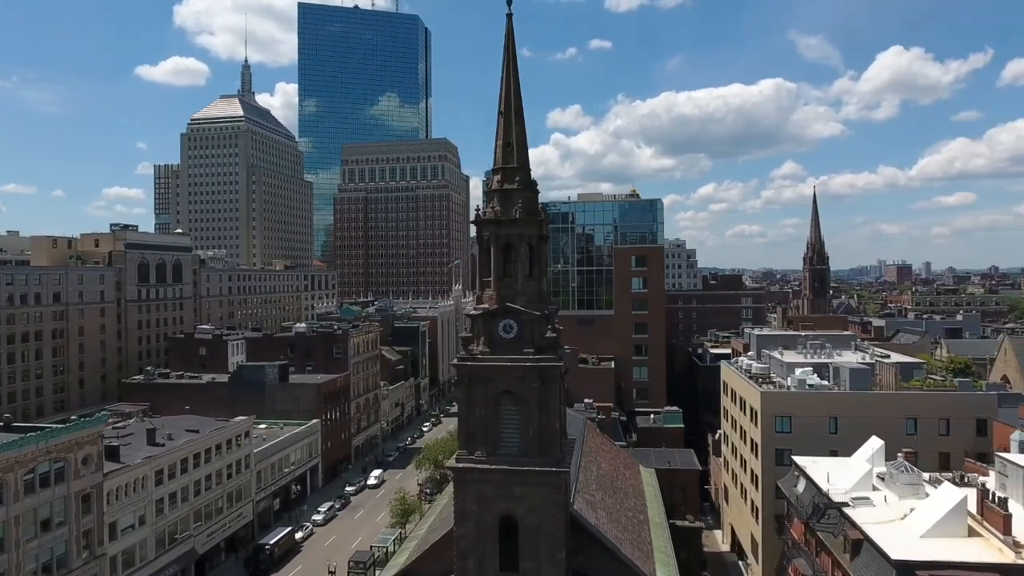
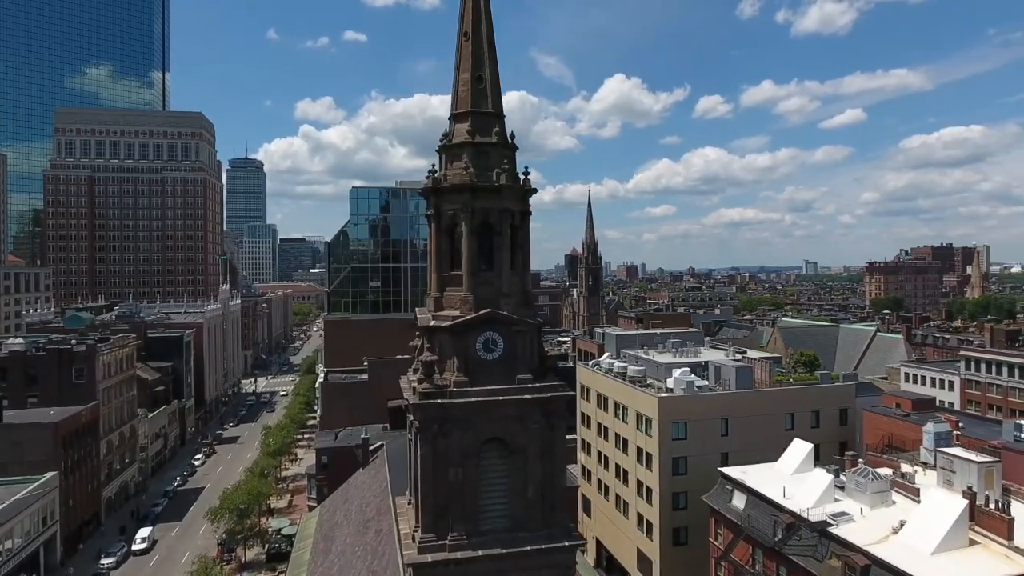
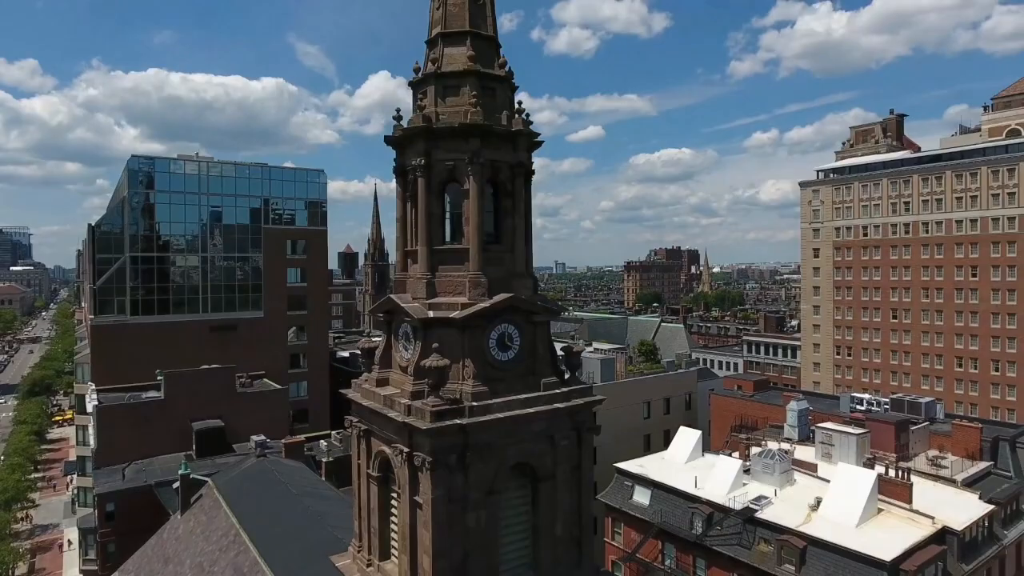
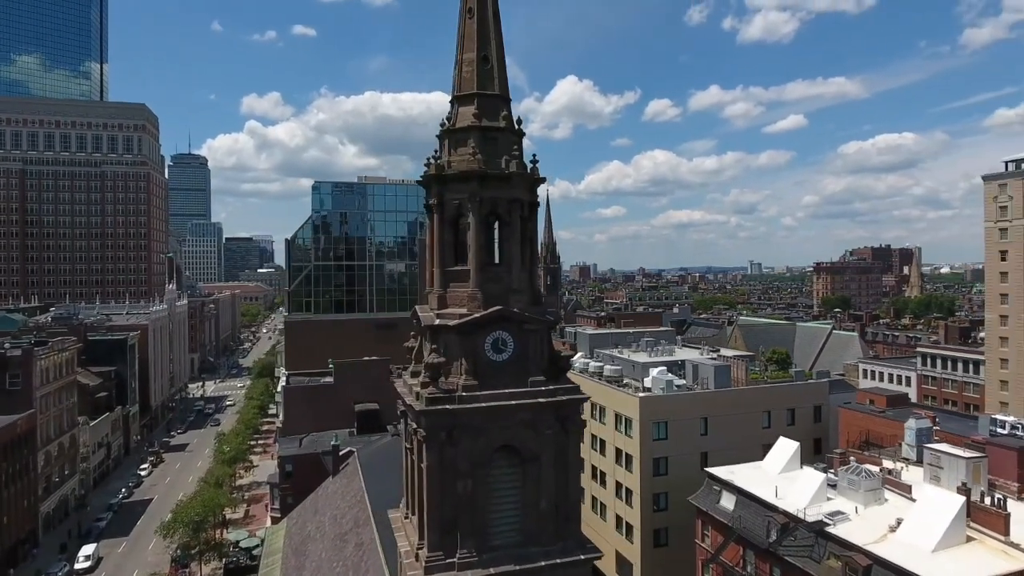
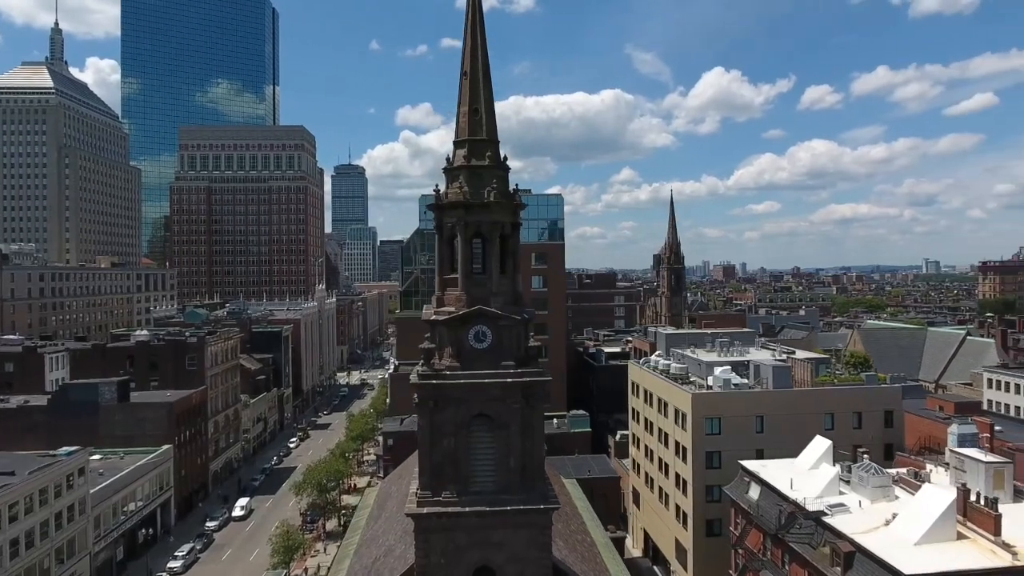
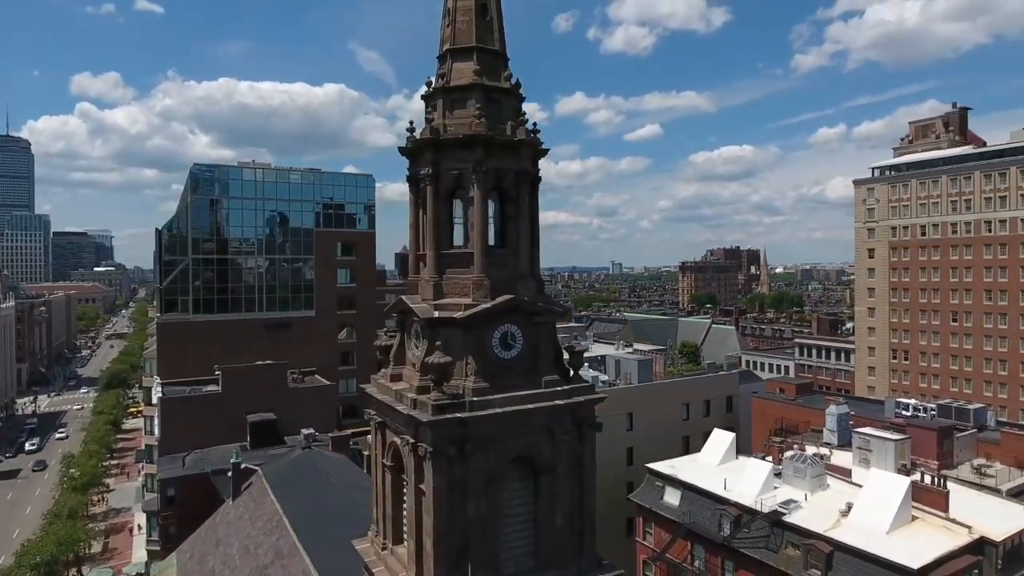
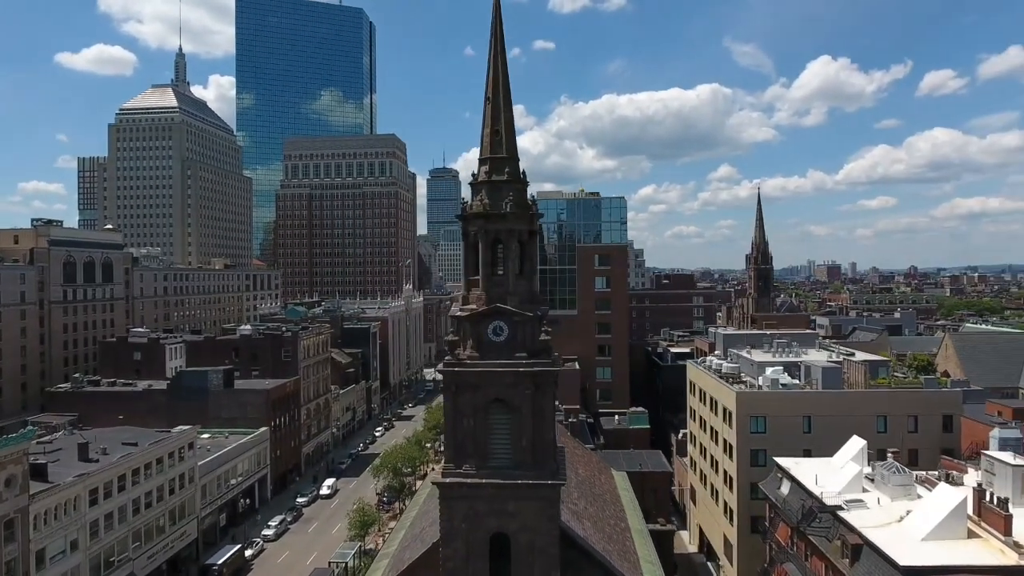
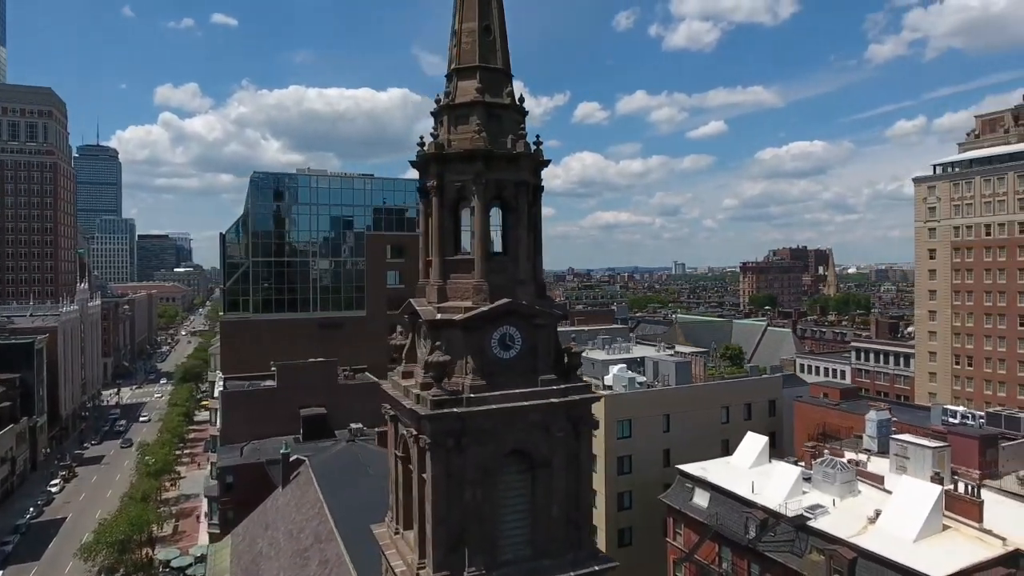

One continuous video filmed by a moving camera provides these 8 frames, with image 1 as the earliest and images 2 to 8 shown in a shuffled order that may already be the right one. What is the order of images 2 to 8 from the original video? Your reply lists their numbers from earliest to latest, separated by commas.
7, 5, 2, 4, 8, 6, 3
